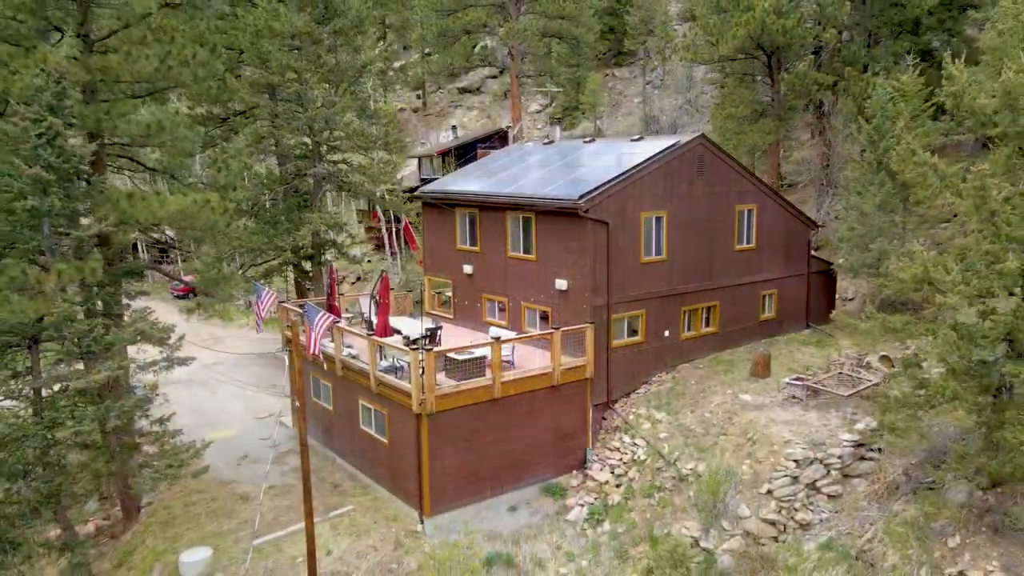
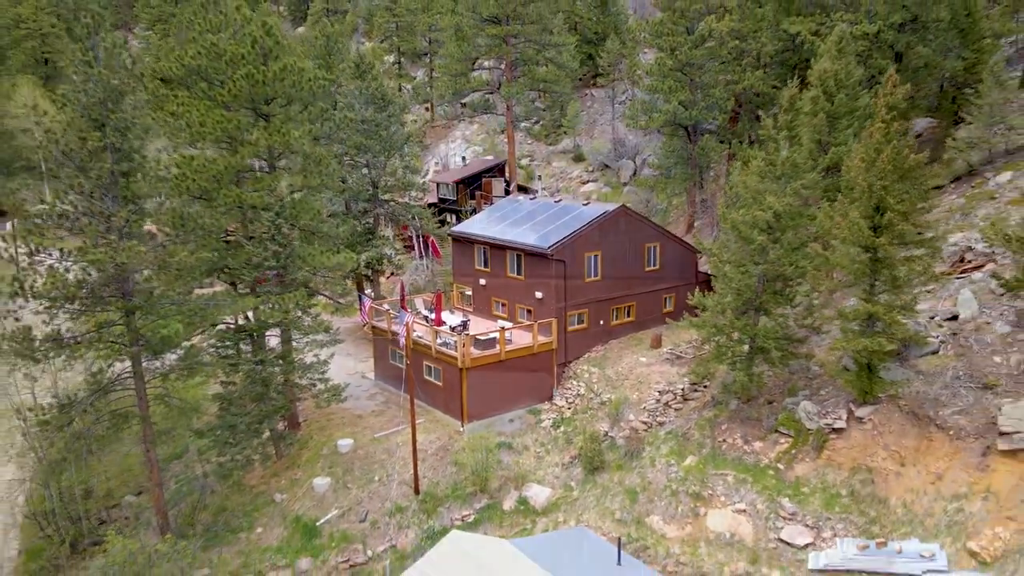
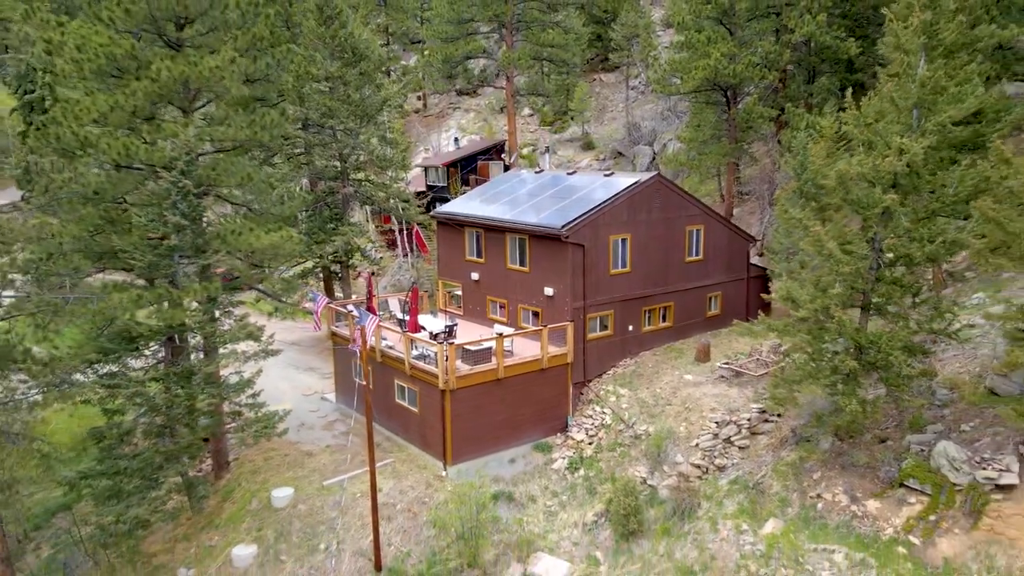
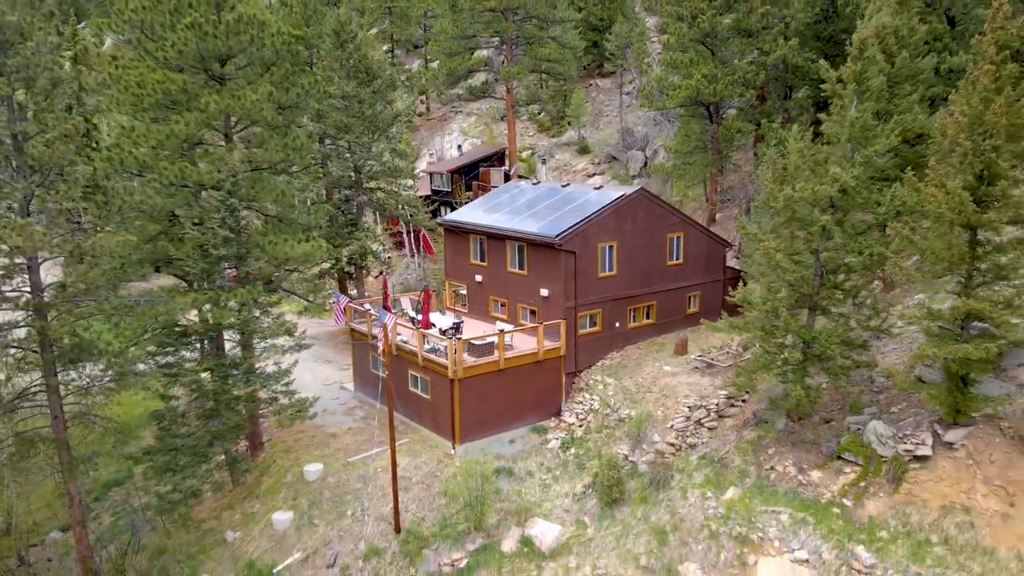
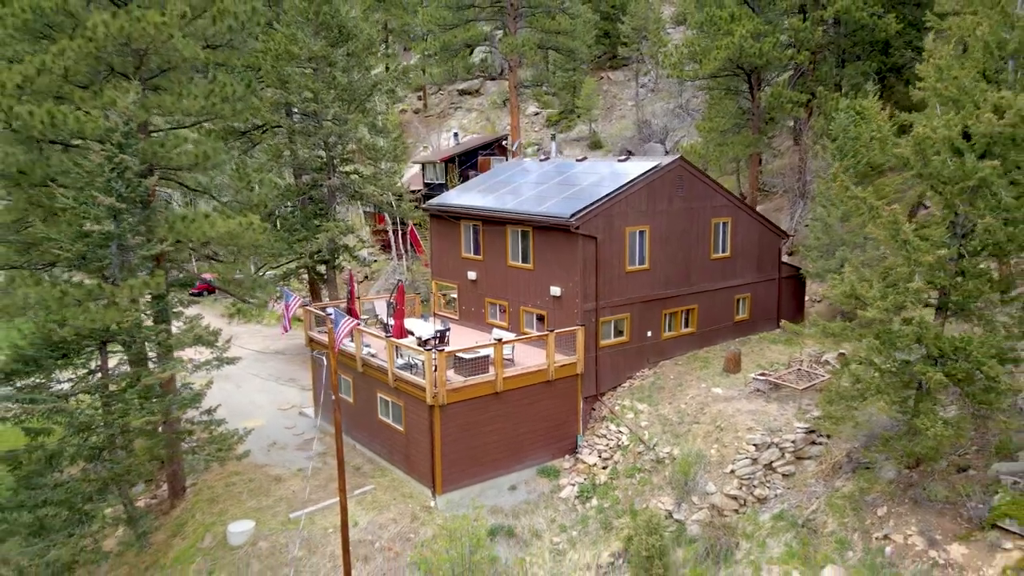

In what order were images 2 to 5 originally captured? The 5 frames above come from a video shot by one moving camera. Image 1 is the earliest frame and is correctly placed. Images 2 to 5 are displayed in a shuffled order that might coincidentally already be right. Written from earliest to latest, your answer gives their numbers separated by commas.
5, 3, 4, 2
